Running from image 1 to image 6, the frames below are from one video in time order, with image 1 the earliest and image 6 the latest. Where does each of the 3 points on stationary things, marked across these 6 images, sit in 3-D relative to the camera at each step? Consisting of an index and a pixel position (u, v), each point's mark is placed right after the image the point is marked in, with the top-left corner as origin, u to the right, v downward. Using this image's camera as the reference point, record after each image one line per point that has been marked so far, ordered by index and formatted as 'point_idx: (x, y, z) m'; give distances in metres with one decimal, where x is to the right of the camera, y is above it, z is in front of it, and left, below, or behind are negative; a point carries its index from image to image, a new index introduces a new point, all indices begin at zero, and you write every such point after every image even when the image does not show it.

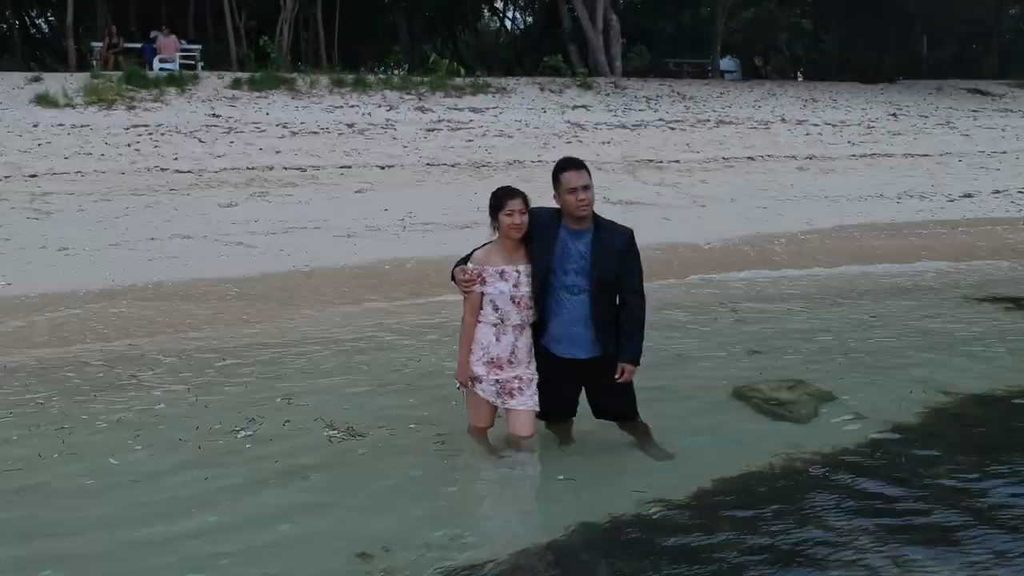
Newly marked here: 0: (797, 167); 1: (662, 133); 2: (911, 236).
0: (+4.4, +1.8, +15.3) m
1: (+2.6, +2.6, +17.0) m
2: (+3.9, +0.3, +10.0) m
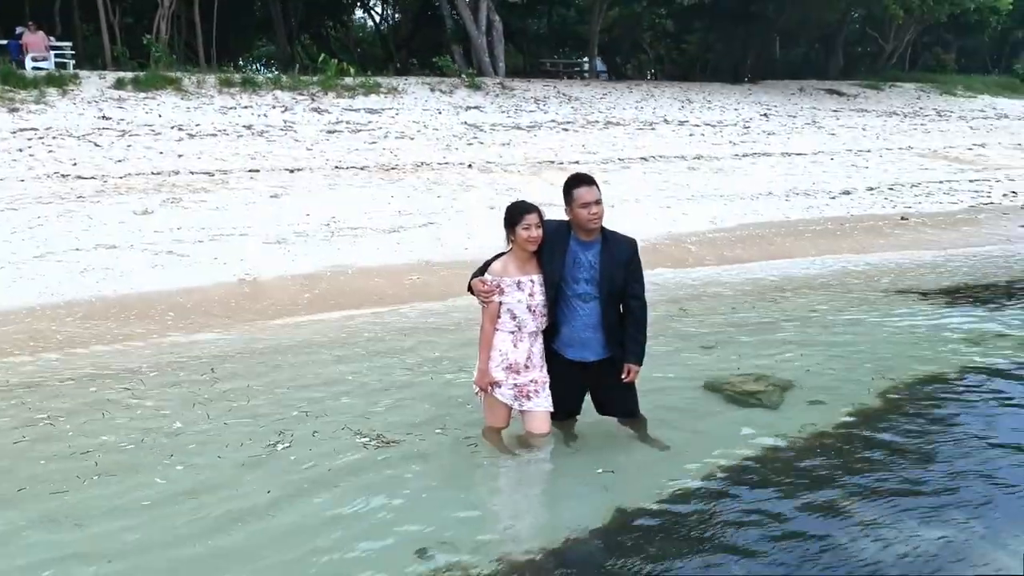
0: (+2.8, +1.9, +16.0) m
1: (+0.8, +2.6, +17.4) m
2: (+3.2, +0.4, +10.8) m
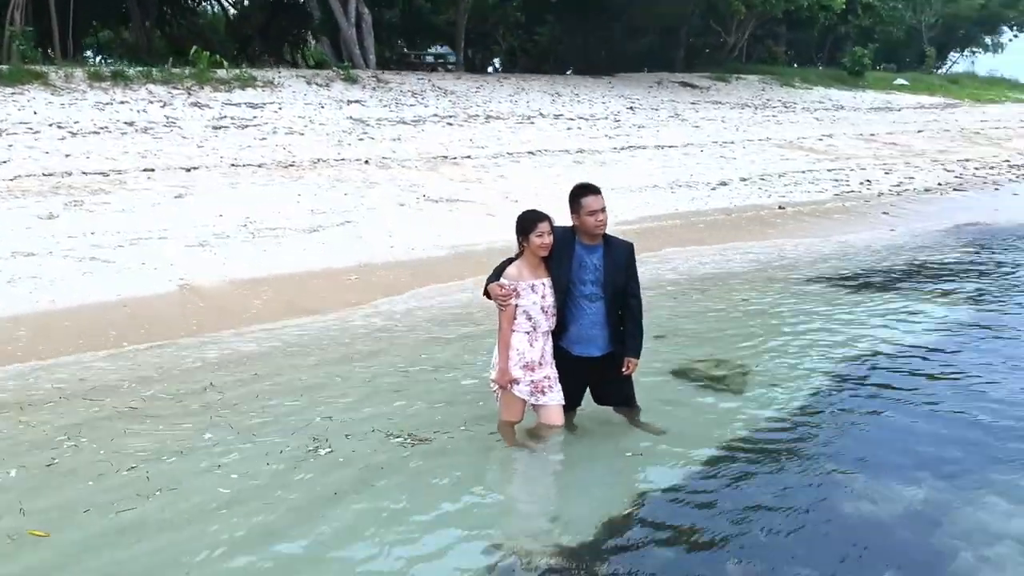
0: (+1.1, +2.1, +16.6) m
1: (-1.2, +2.8, +17.7) m
2: (+2.3, +0.5, +11.5) m
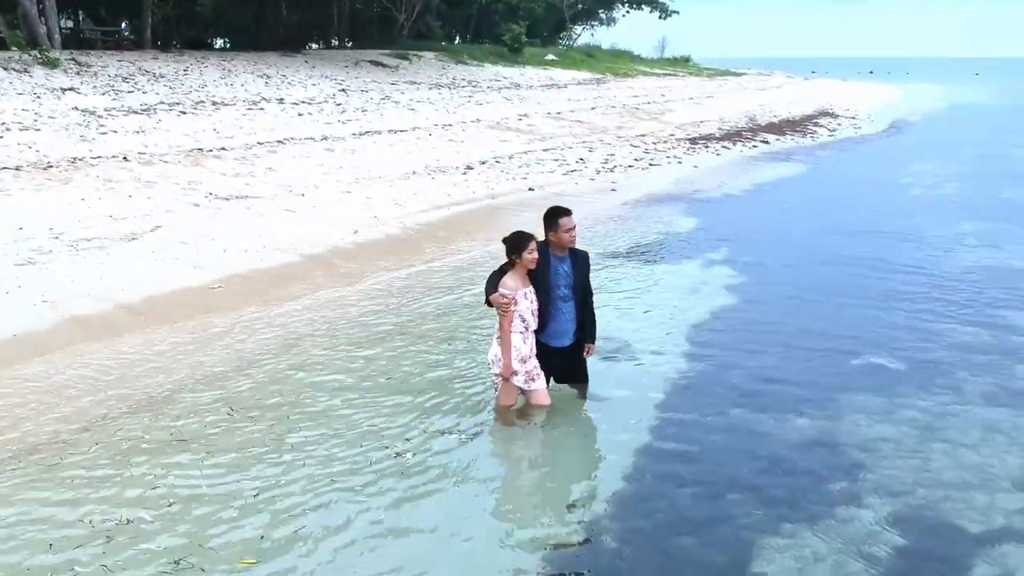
0: (-3.2, +2.4, +17.3) m
1: (-5.8, +2.9, +17.4) m
2: (-0.2, +0.8, +13.0) m
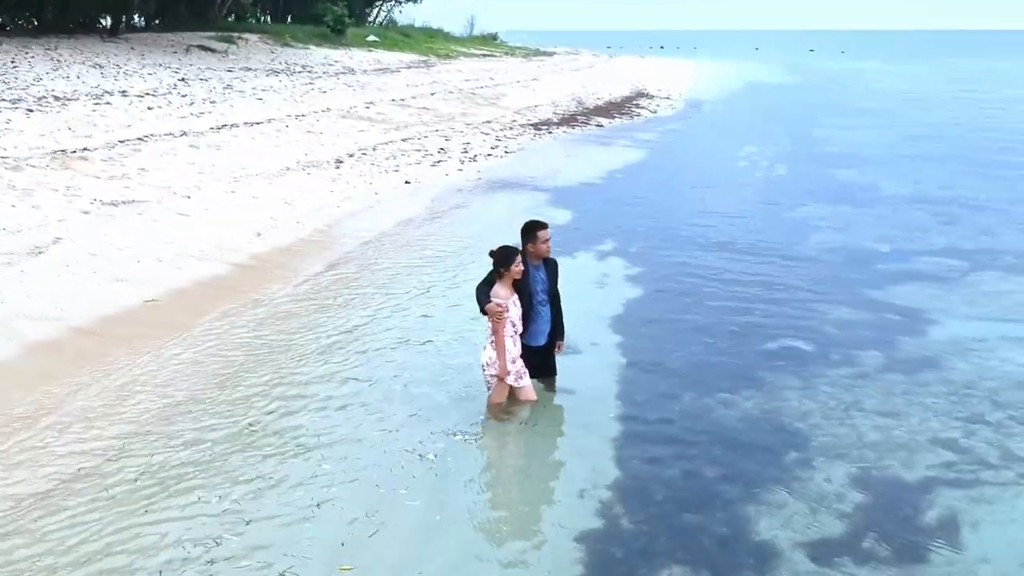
0: (-5.5, +2.4, +17.0) m
1: (-8.0, +2.8, +16.7) m
2: (-1.6, +0.9, +13.5) m
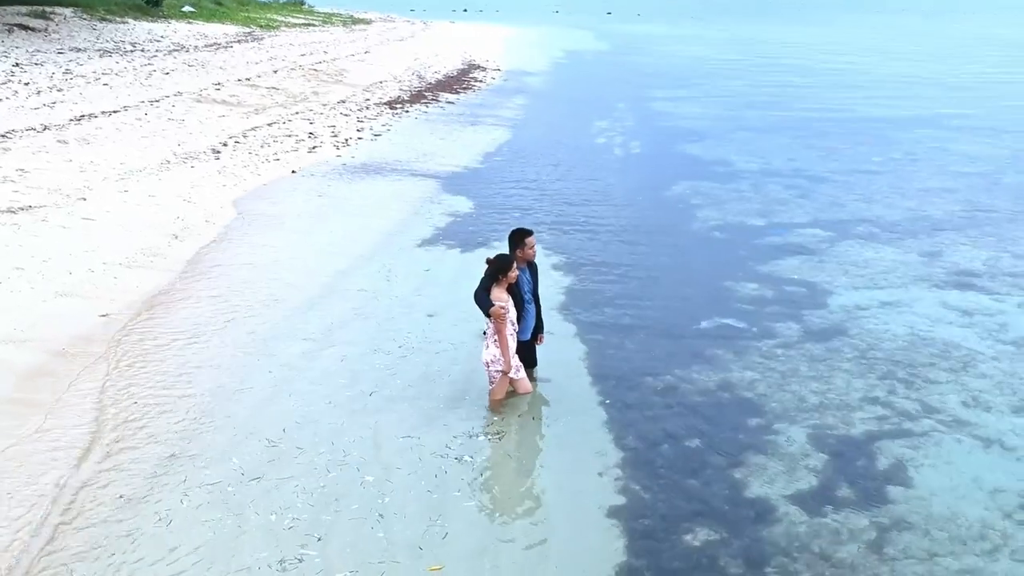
0: (-7.4, +2.4, +16.5) m
1: (-9.9, +2.6, +15.6) m
2: (-2.9, +1.0, +13.8) m
